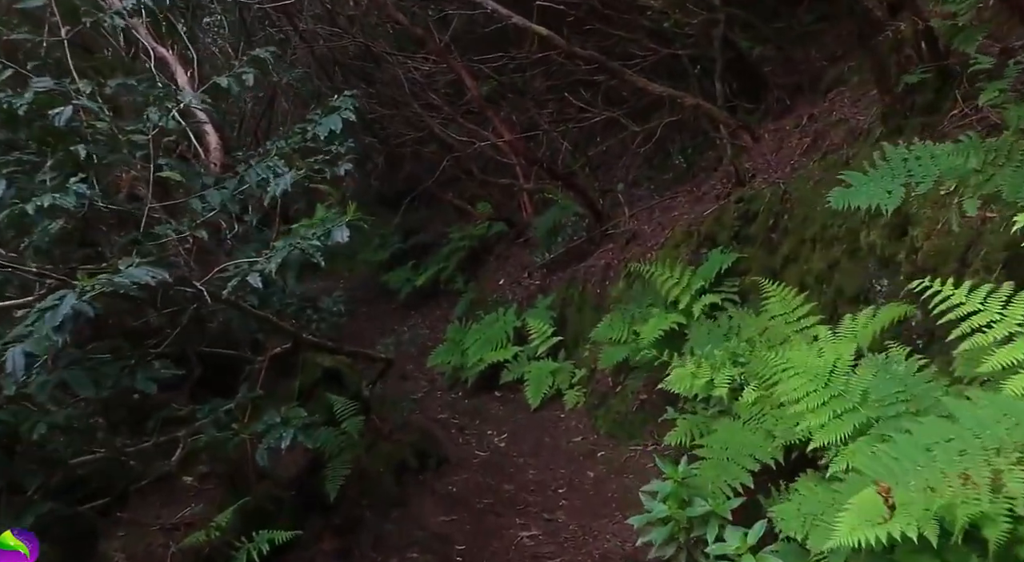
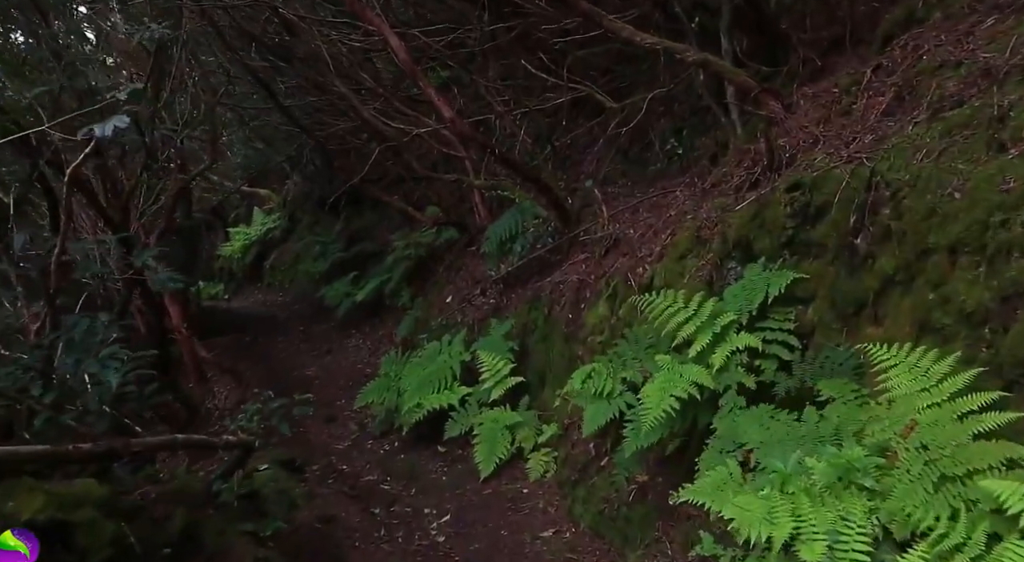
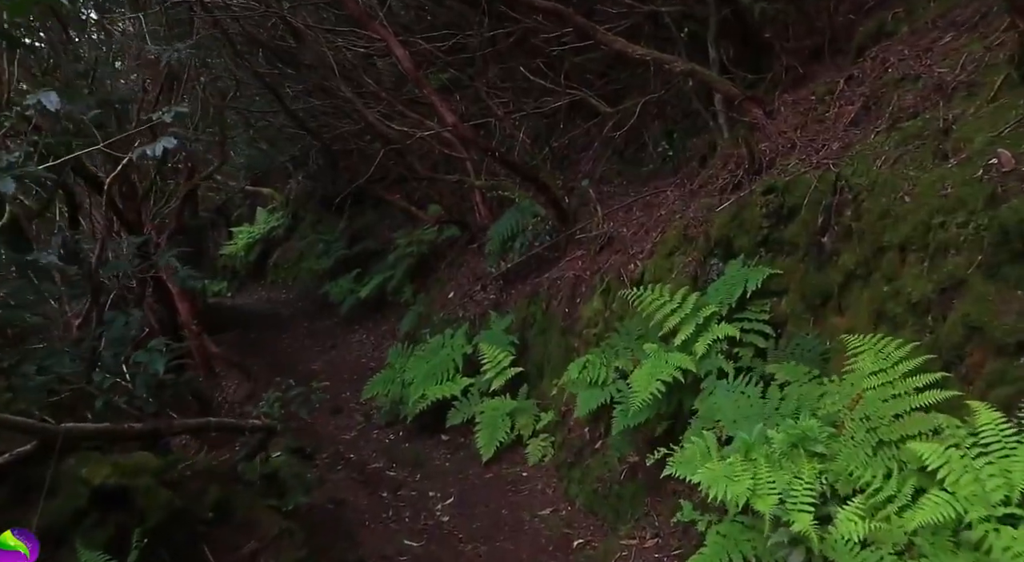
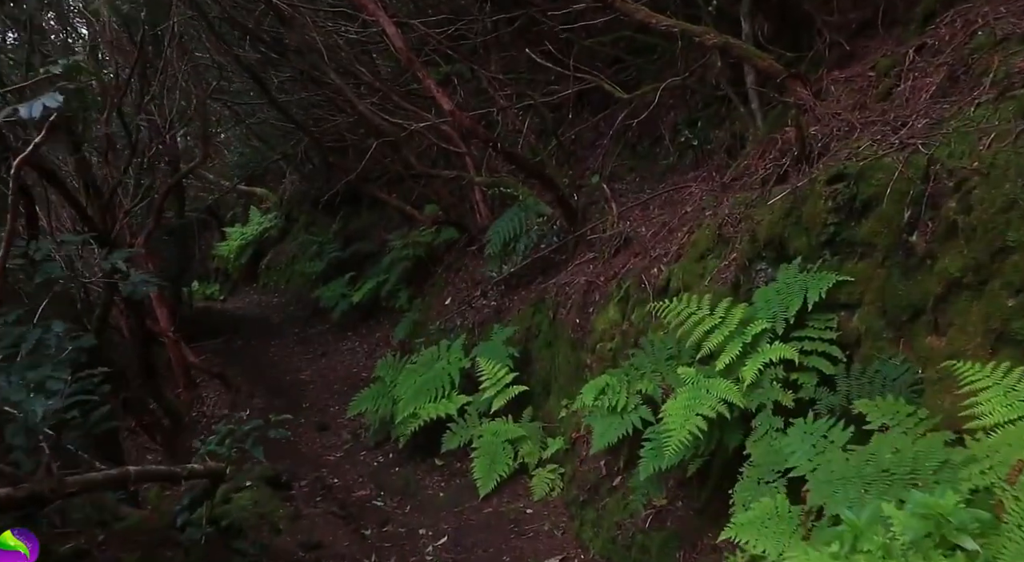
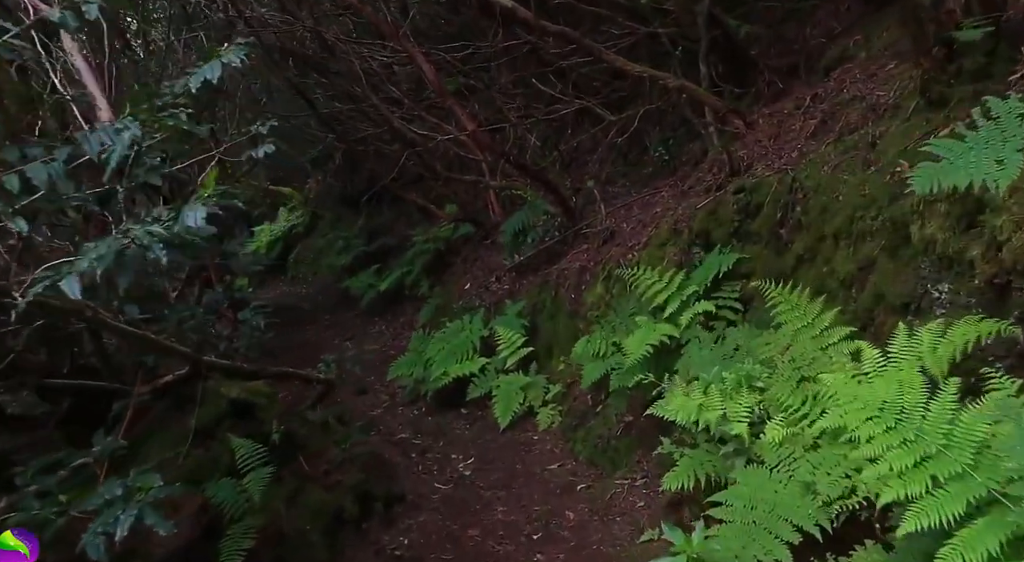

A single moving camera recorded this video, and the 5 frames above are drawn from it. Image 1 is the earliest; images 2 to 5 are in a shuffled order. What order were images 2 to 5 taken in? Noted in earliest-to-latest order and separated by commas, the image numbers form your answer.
5, 3, 2, 4
